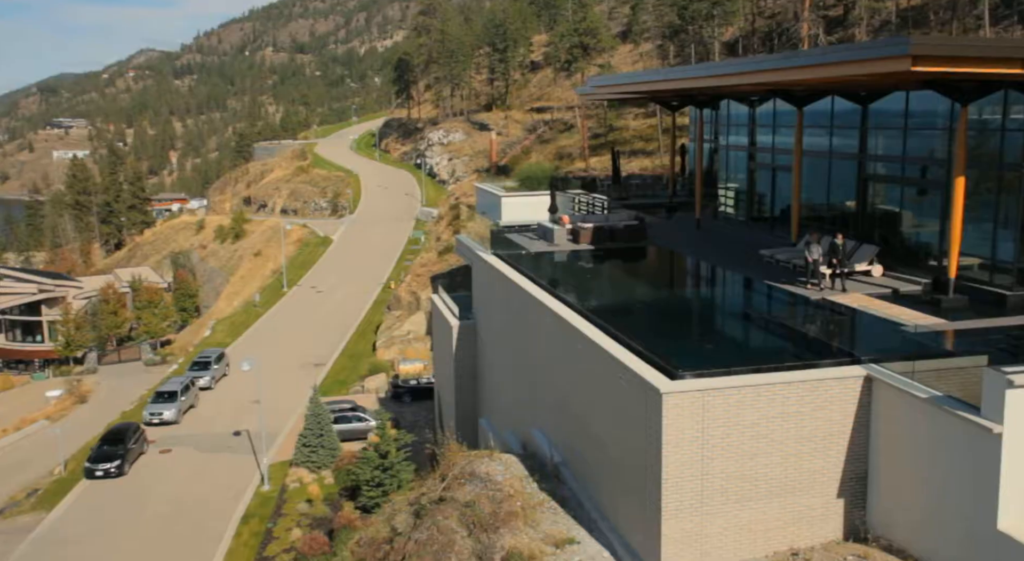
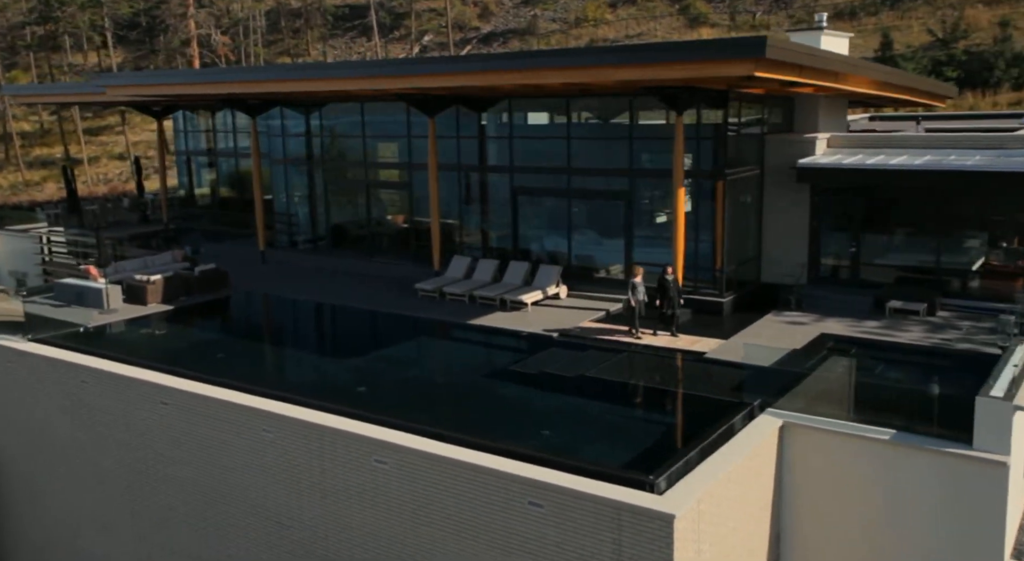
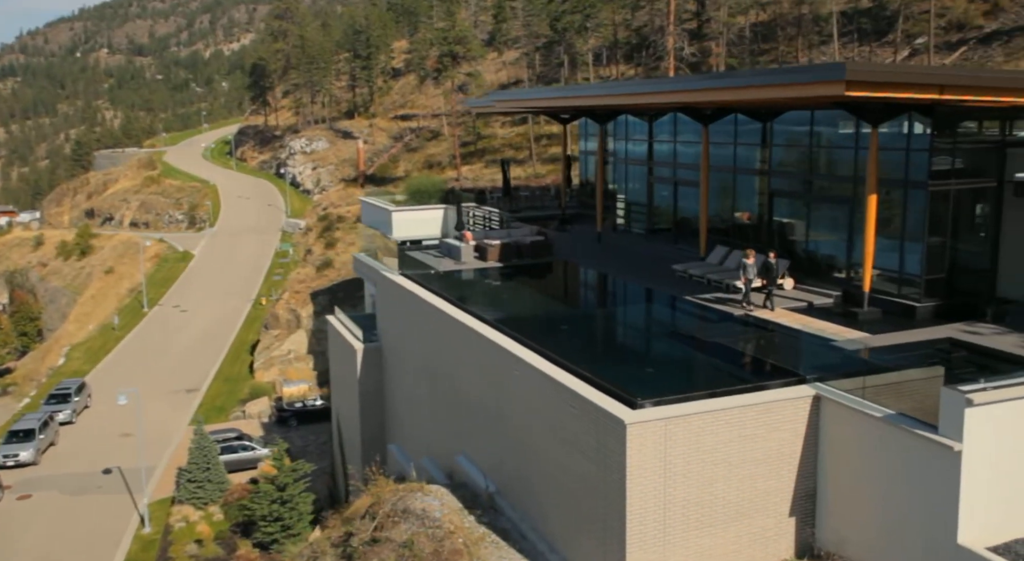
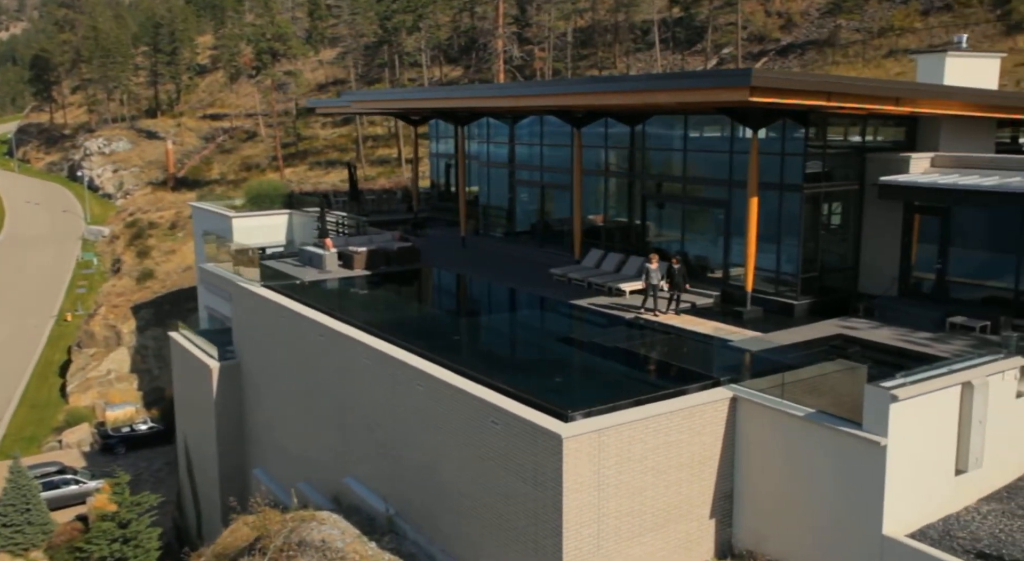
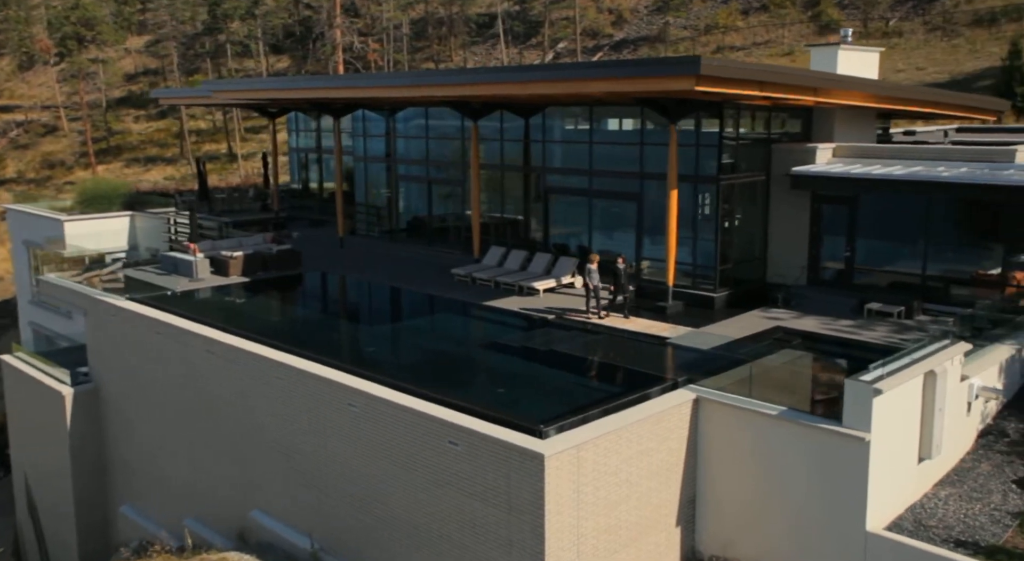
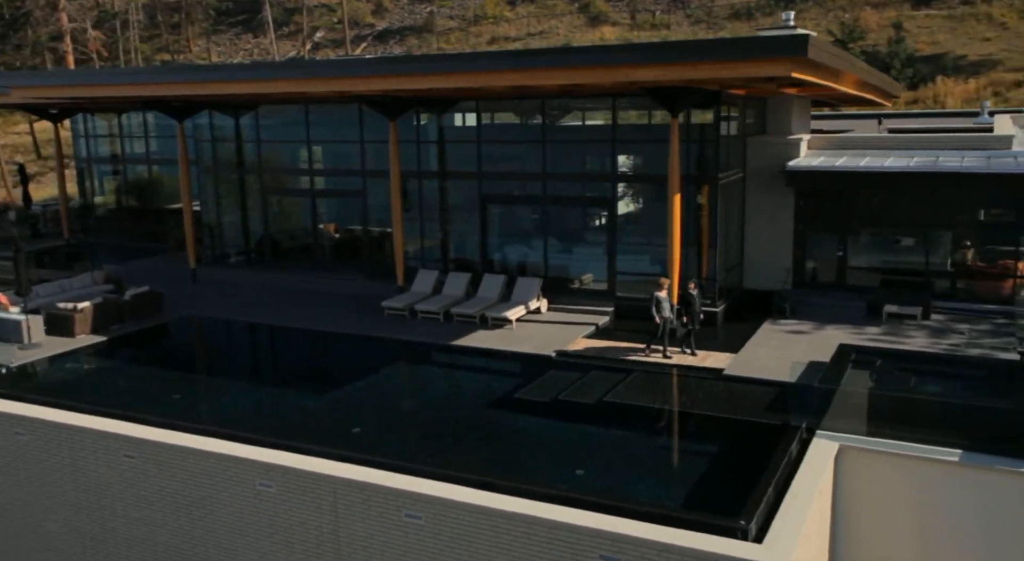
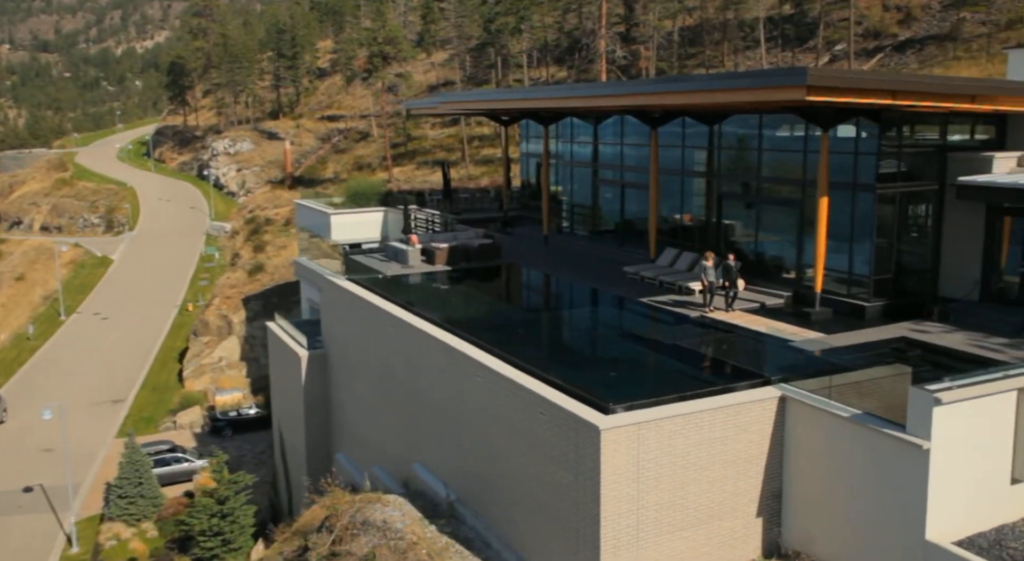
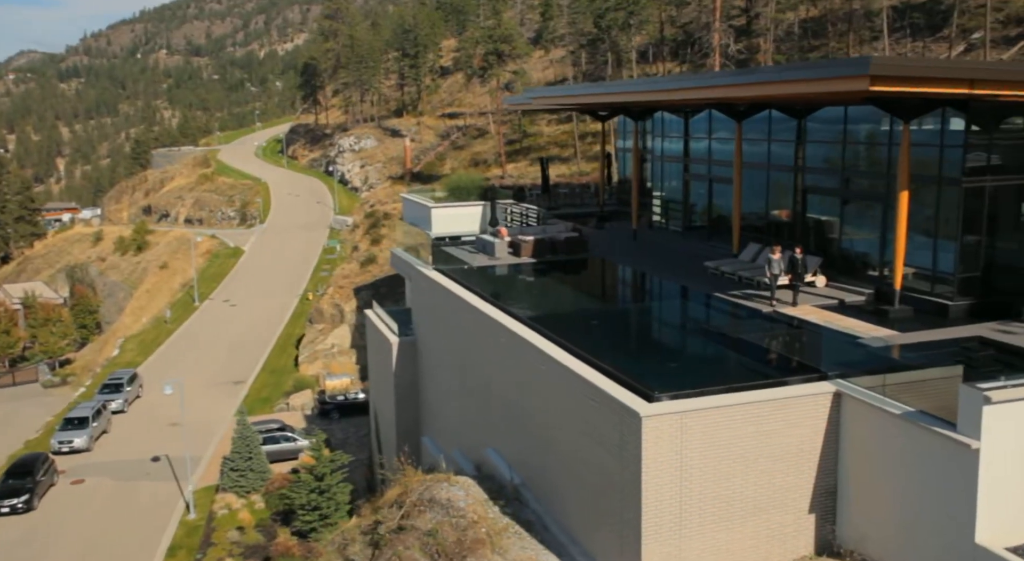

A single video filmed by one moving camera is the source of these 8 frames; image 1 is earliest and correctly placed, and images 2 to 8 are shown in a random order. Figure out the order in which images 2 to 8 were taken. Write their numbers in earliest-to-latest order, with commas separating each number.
8, 3, 7, 4, 5, 2, 6
